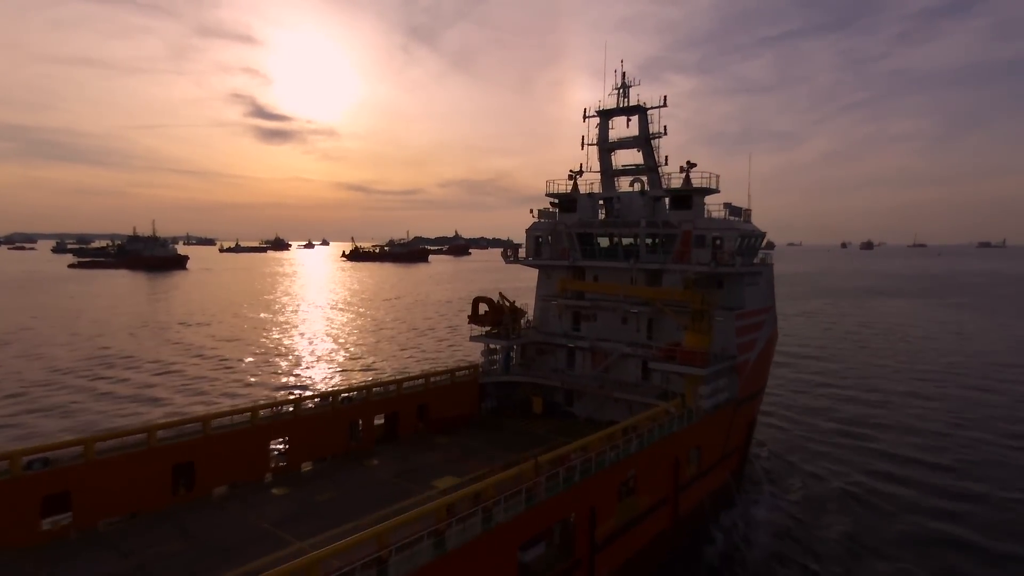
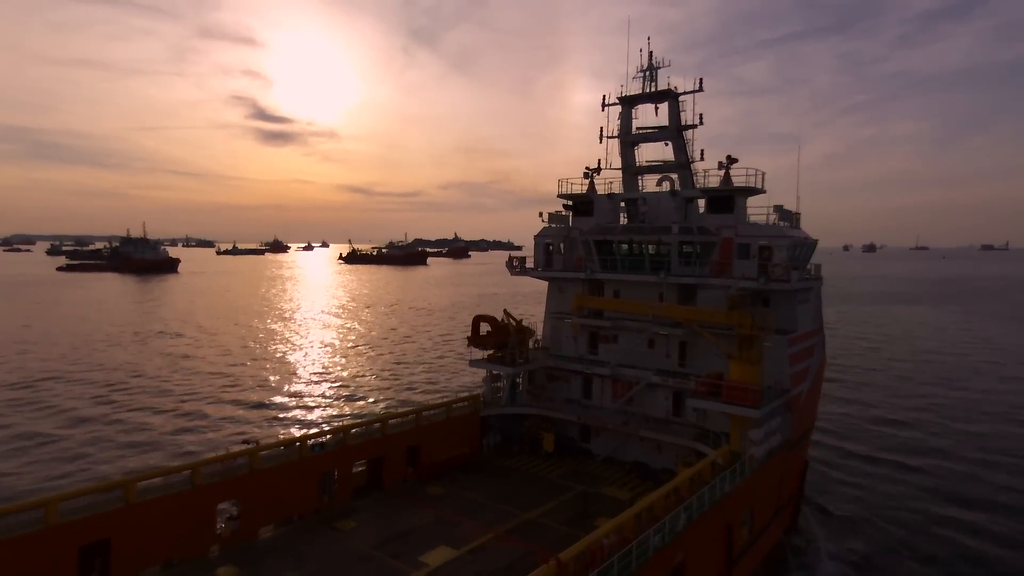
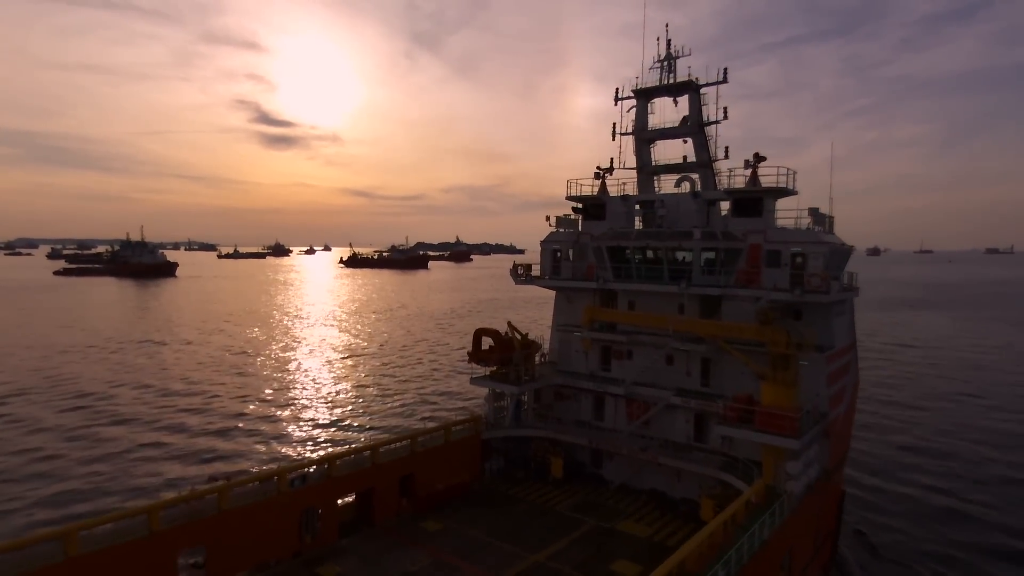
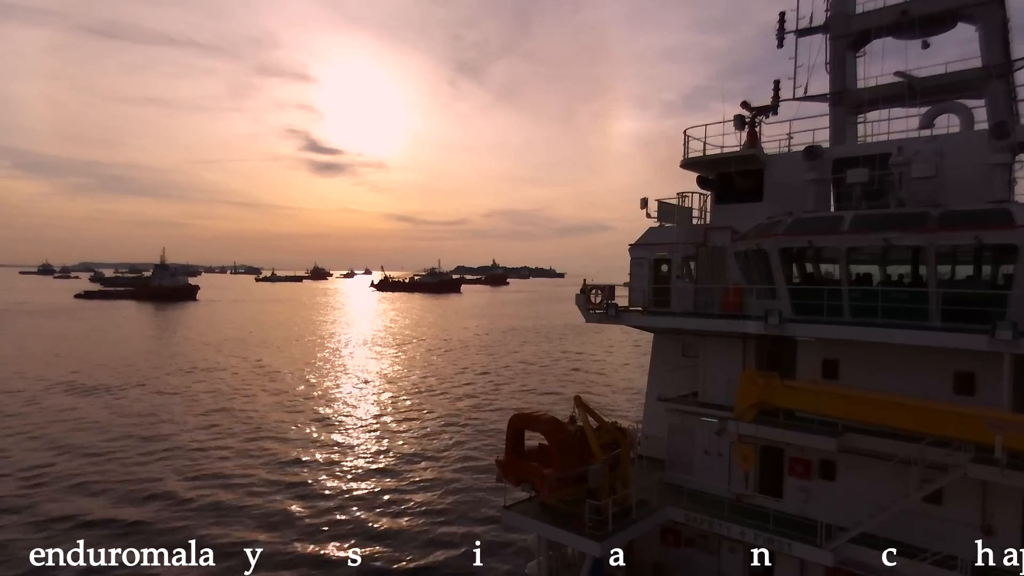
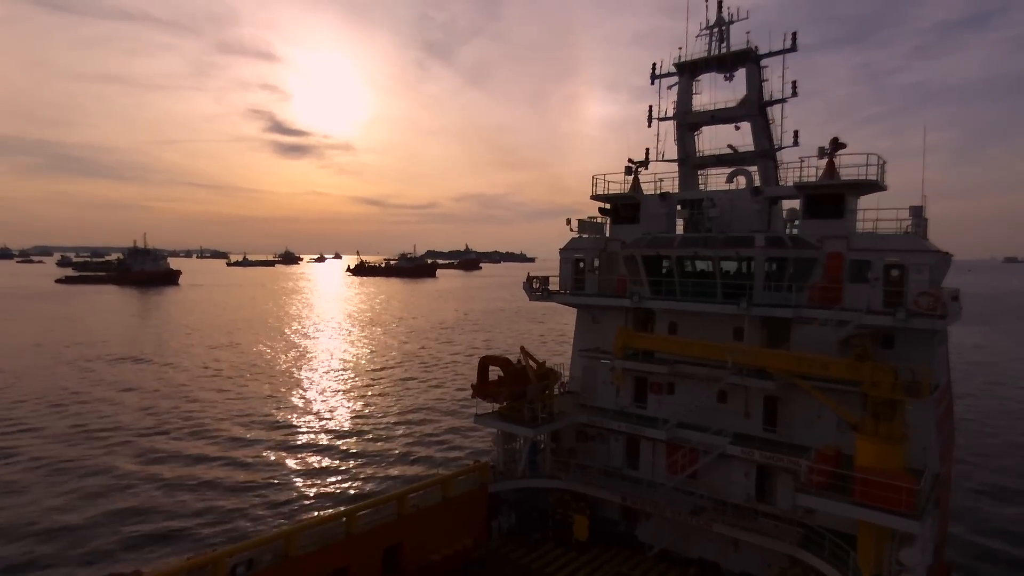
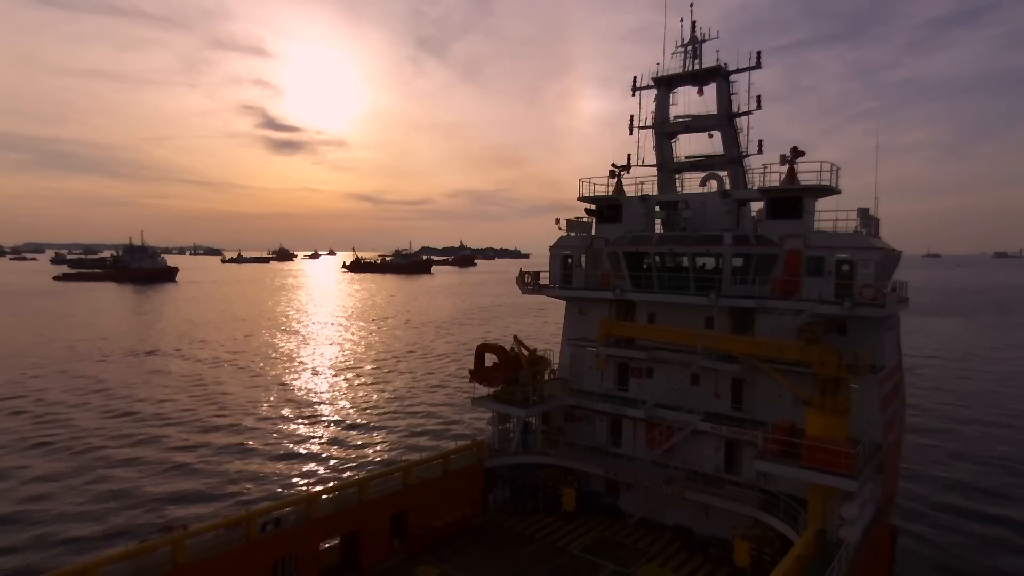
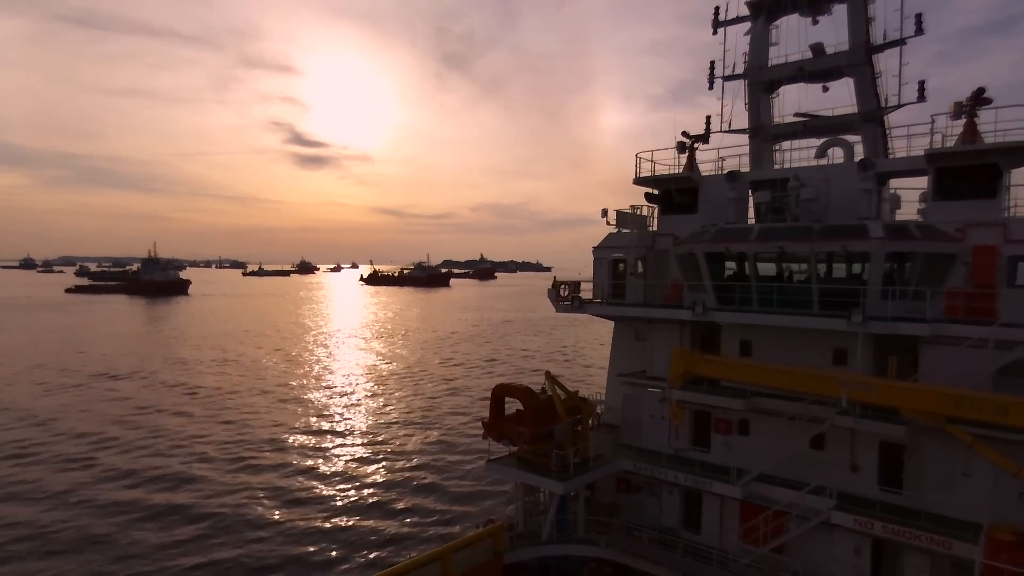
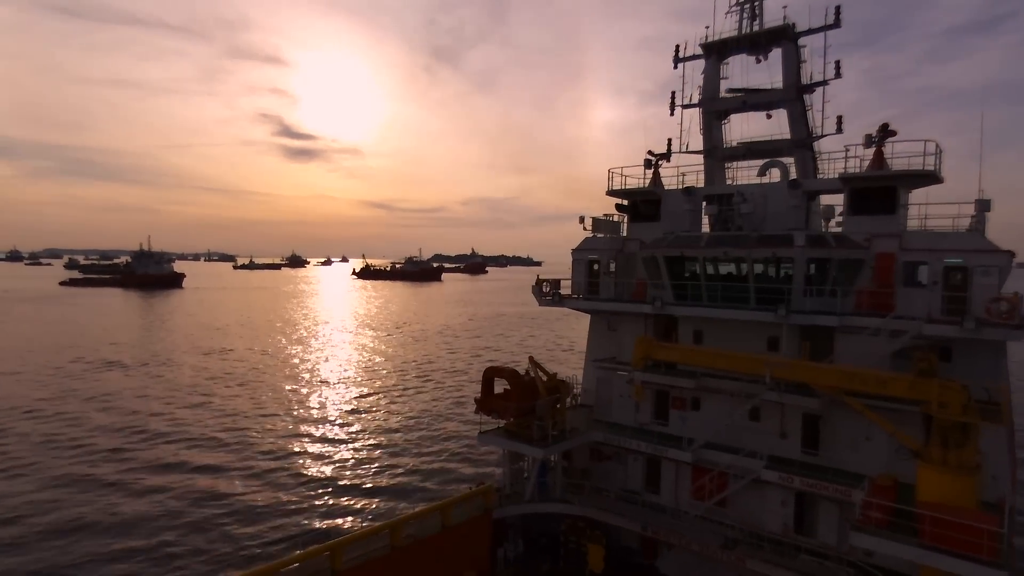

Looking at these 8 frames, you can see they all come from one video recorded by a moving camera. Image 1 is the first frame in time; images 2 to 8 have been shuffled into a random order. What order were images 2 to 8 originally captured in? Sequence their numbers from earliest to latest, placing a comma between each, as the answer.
2, 3, 6, 5, 8, 7, 4
